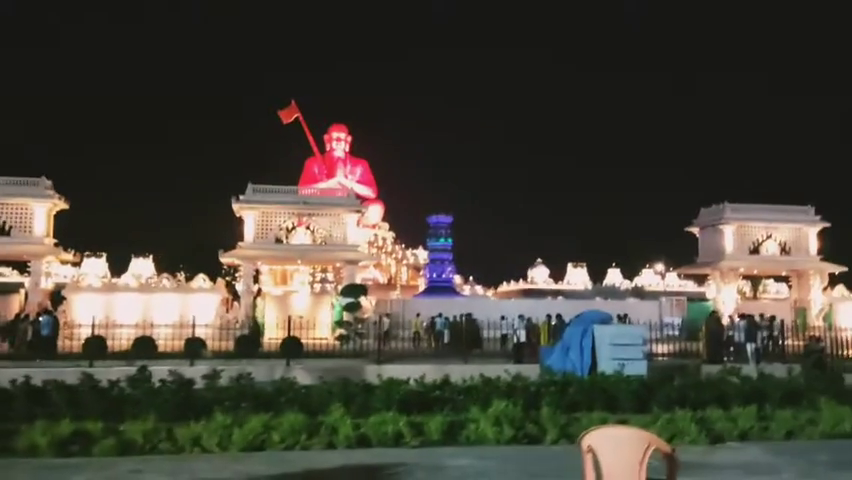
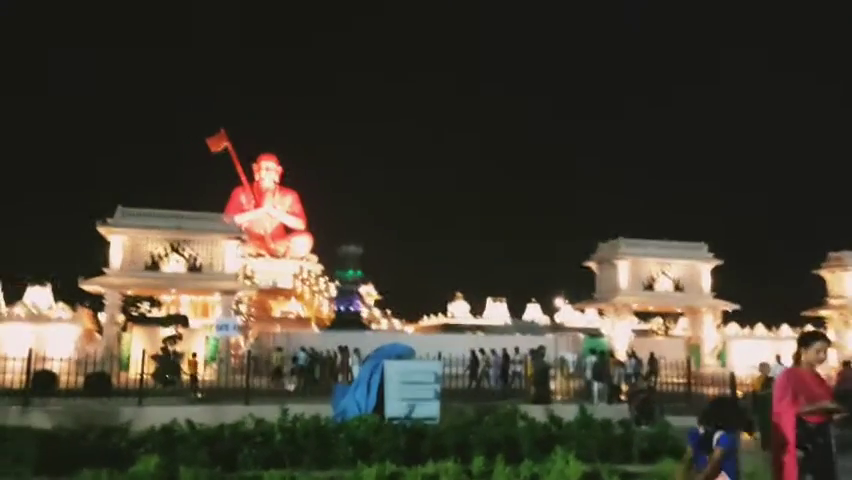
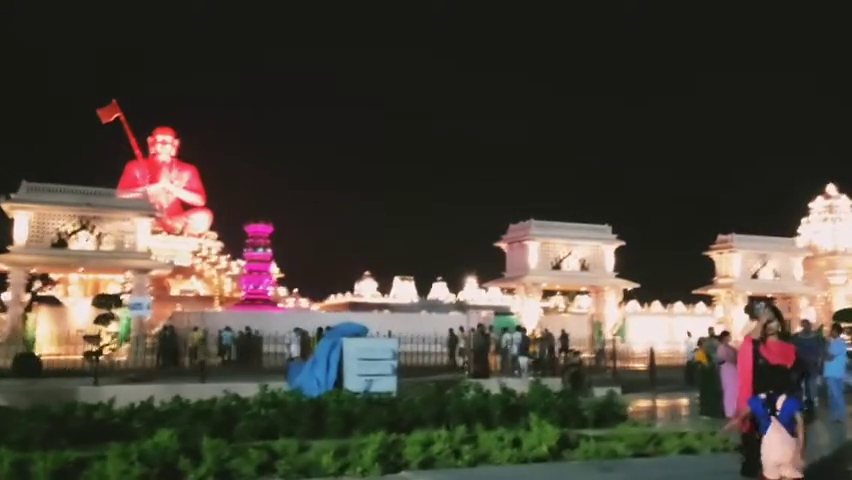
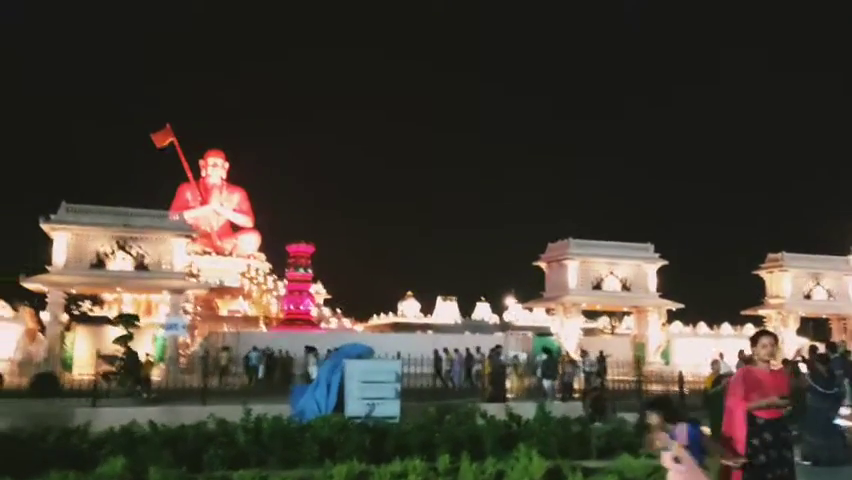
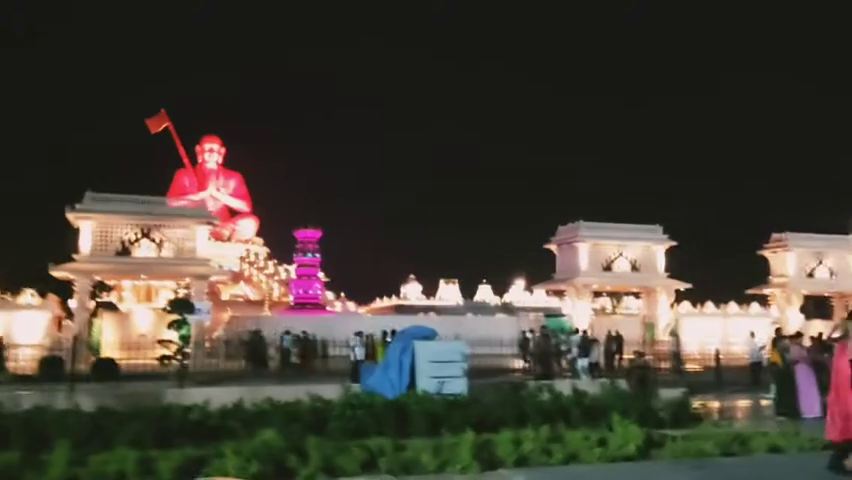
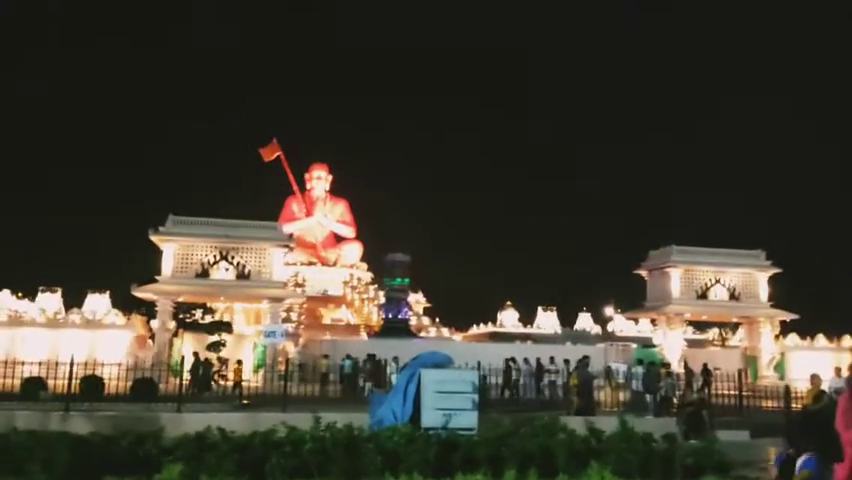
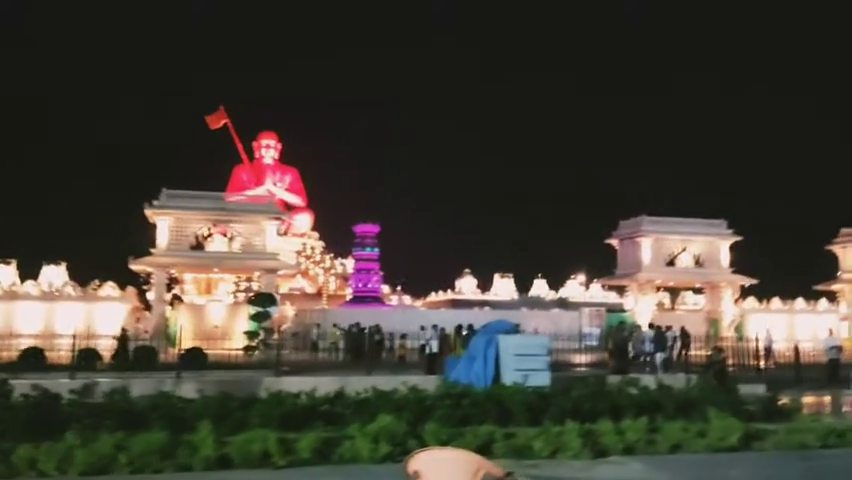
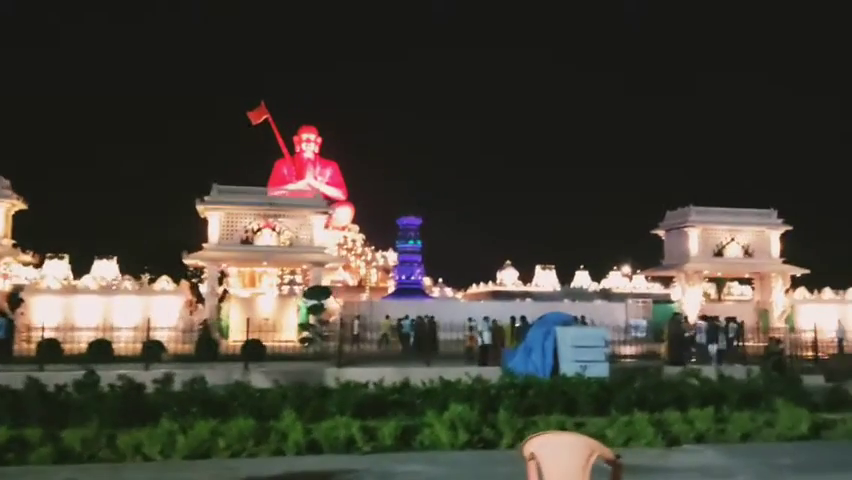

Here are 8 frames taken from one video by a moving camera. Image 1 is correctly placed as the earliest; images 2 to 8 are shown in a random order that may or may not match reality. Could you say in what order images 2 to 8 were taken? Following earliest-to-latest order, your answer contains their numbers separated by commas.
8, 7, 5, 3, 4, 2, 6
